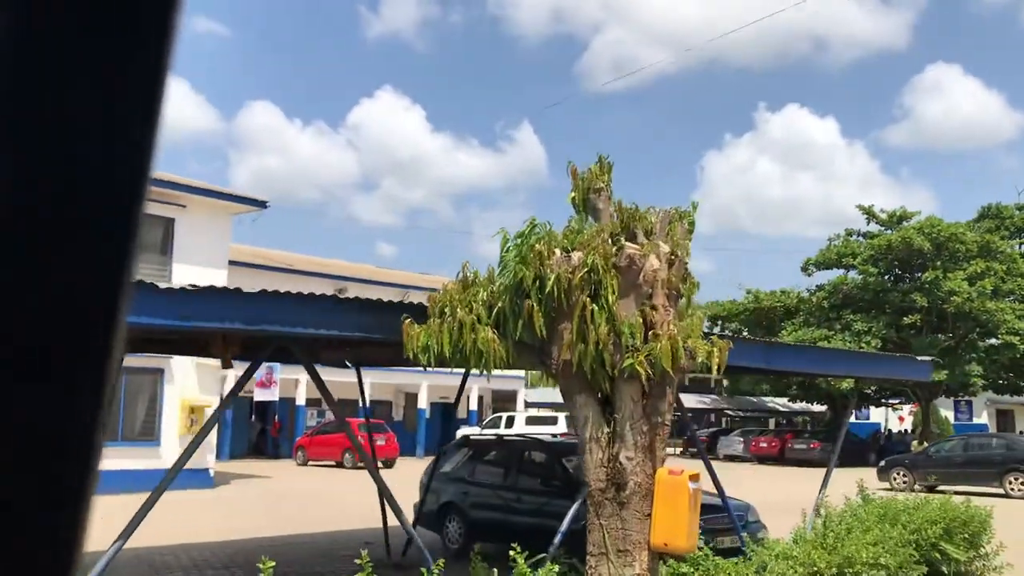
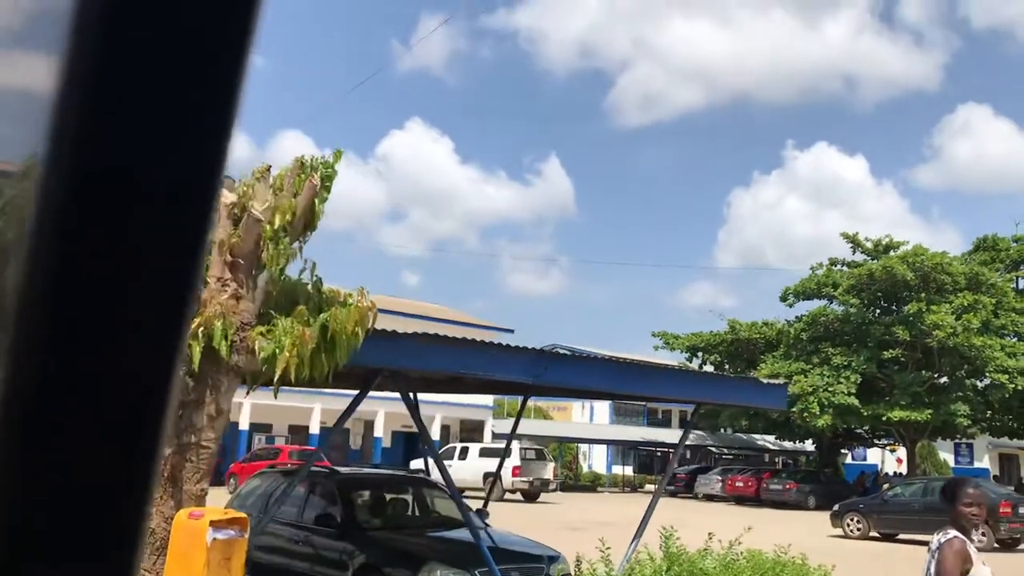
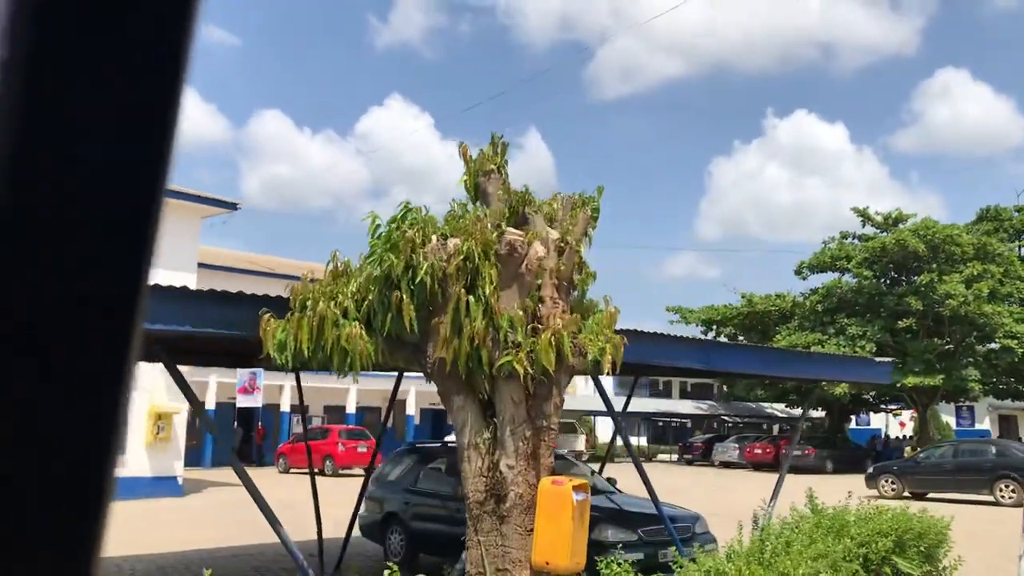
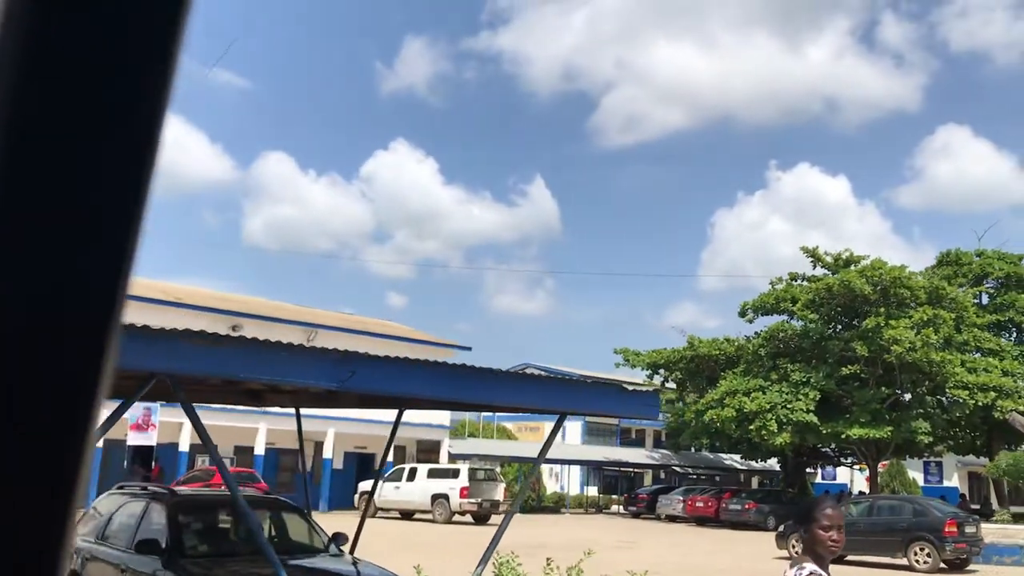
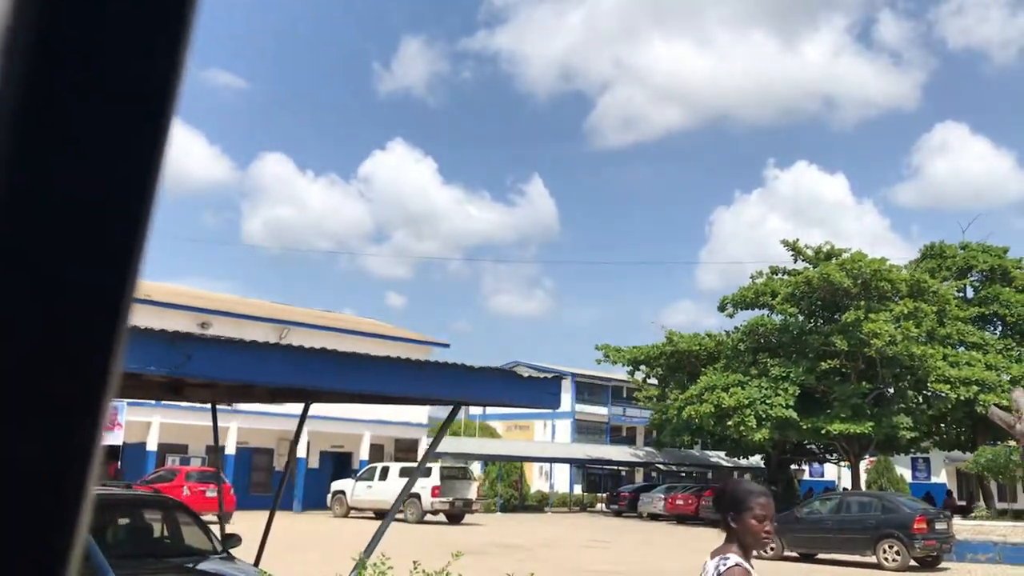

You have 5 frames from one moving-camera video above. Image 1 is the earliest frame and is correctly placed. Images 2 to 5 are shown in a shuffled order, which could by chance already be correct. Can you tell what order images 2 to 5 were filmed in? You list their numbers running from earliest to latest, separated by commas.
3, 2, 4, 5
